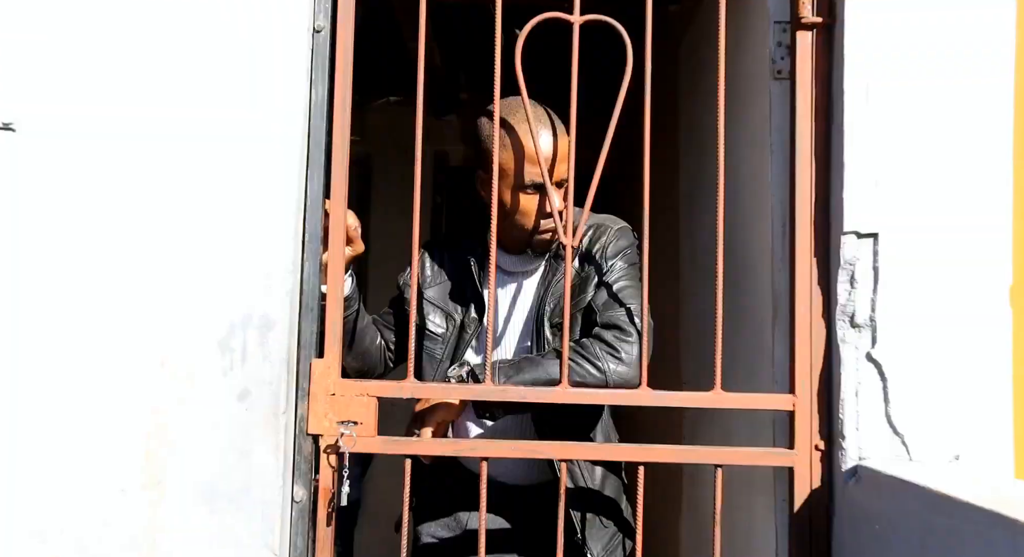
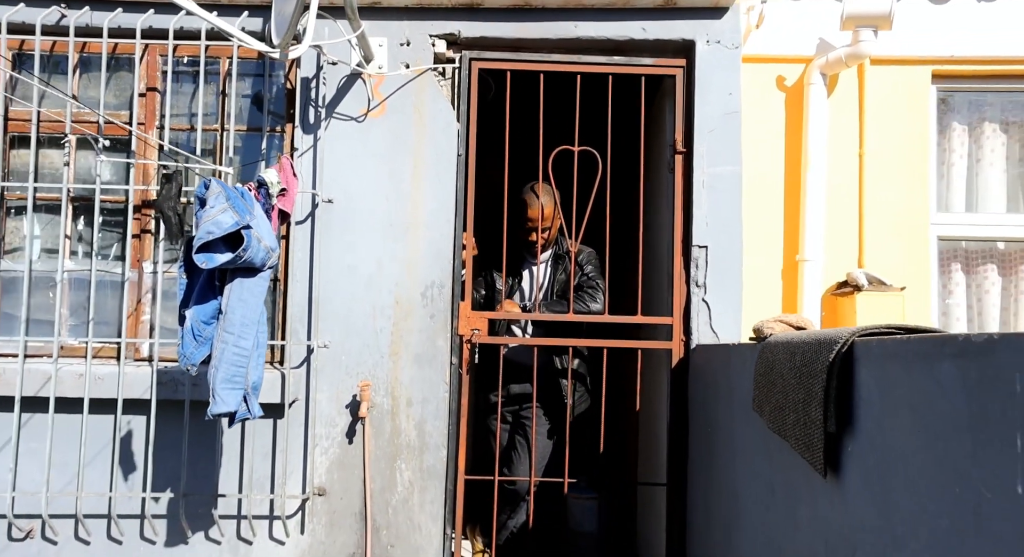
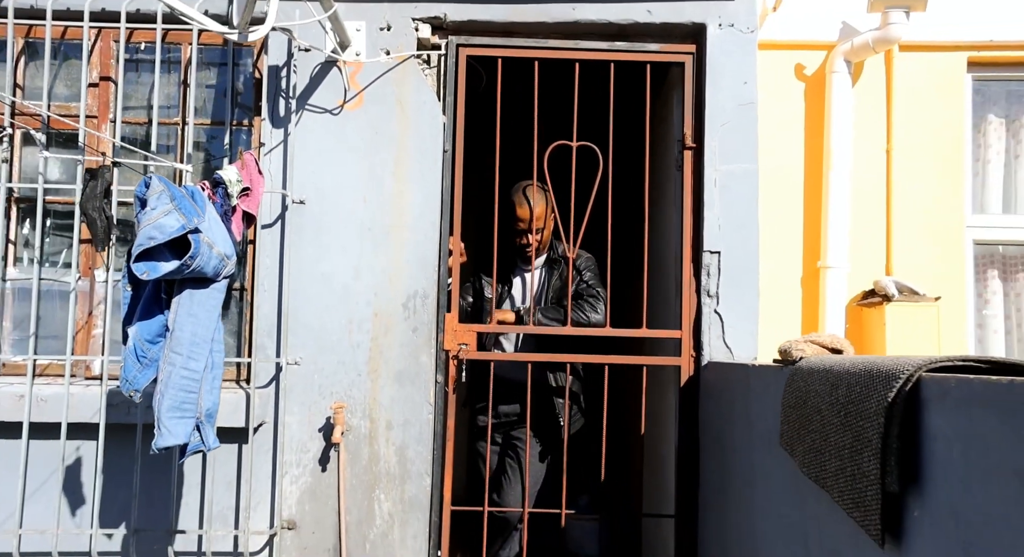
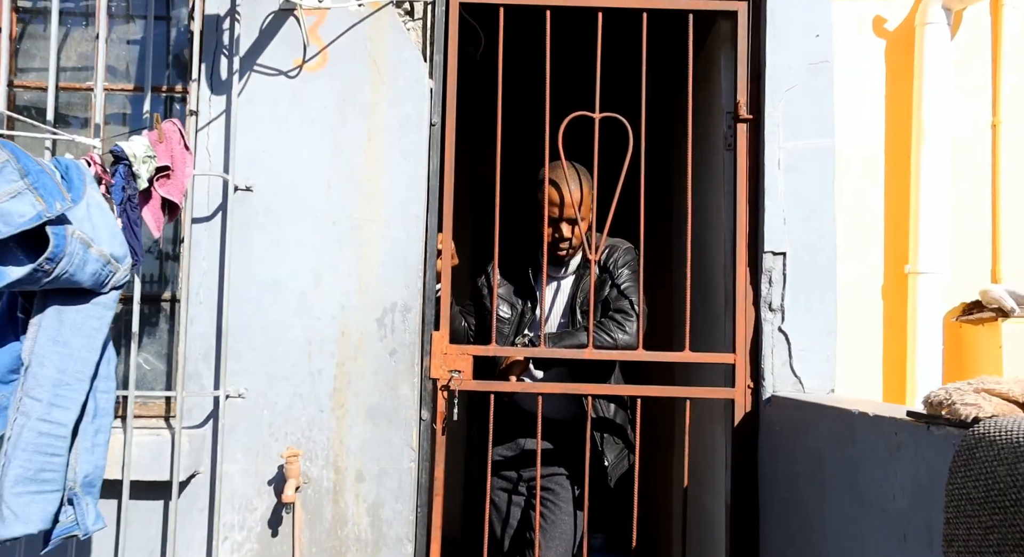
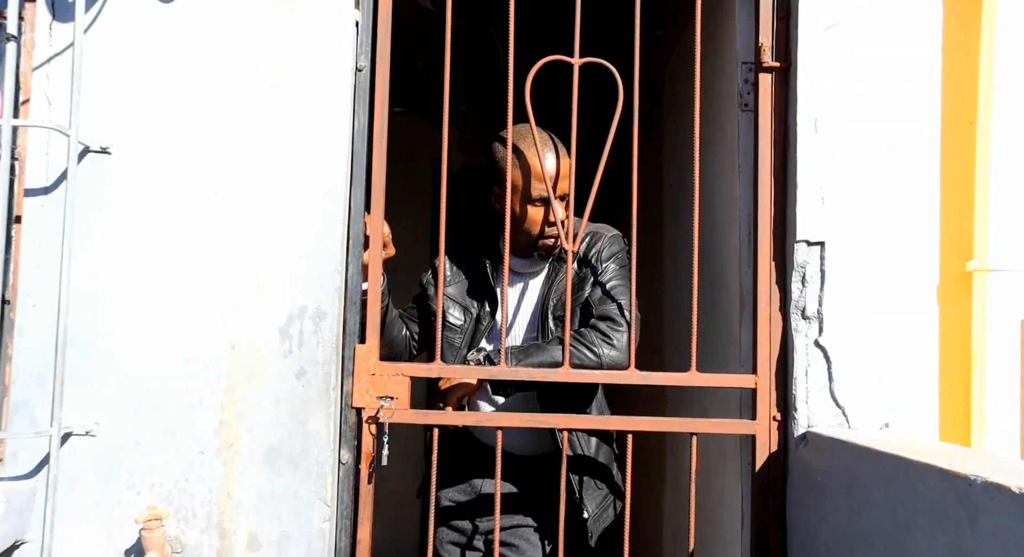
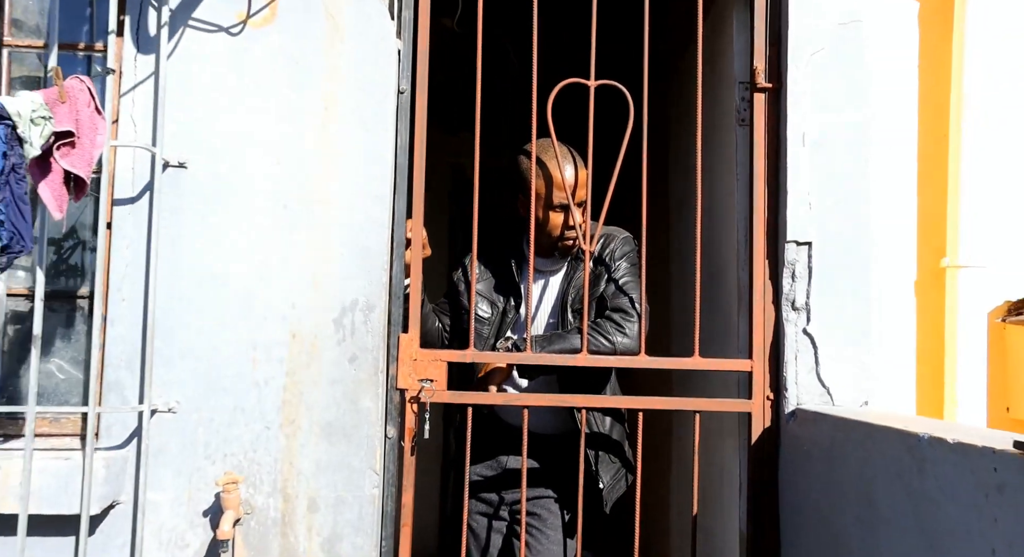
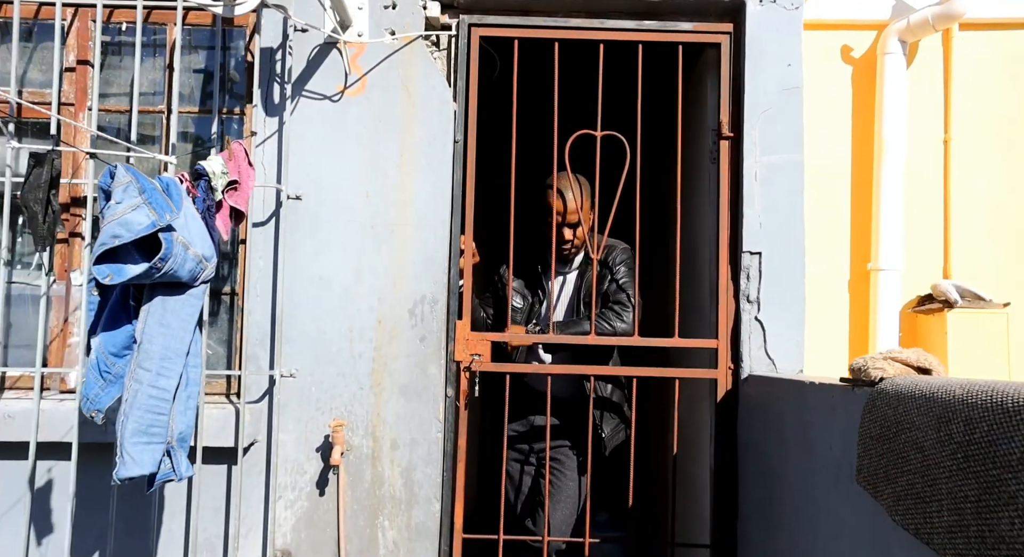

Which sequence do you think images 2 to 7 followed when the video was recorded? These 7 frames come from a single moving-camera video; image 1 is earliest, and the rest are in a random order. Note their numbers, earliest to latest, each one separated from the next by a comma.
5, 6, 4, 7, 3, 2
